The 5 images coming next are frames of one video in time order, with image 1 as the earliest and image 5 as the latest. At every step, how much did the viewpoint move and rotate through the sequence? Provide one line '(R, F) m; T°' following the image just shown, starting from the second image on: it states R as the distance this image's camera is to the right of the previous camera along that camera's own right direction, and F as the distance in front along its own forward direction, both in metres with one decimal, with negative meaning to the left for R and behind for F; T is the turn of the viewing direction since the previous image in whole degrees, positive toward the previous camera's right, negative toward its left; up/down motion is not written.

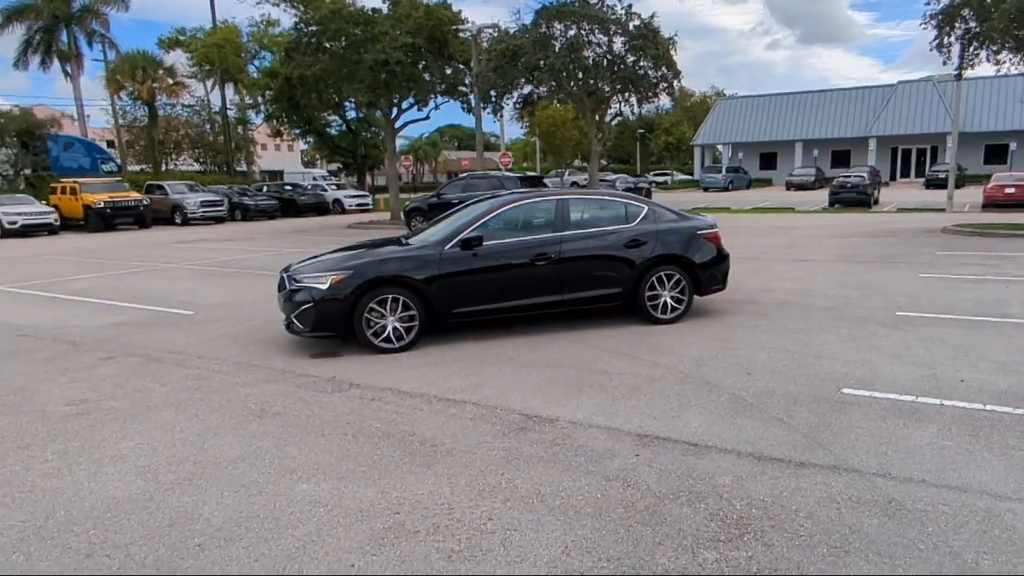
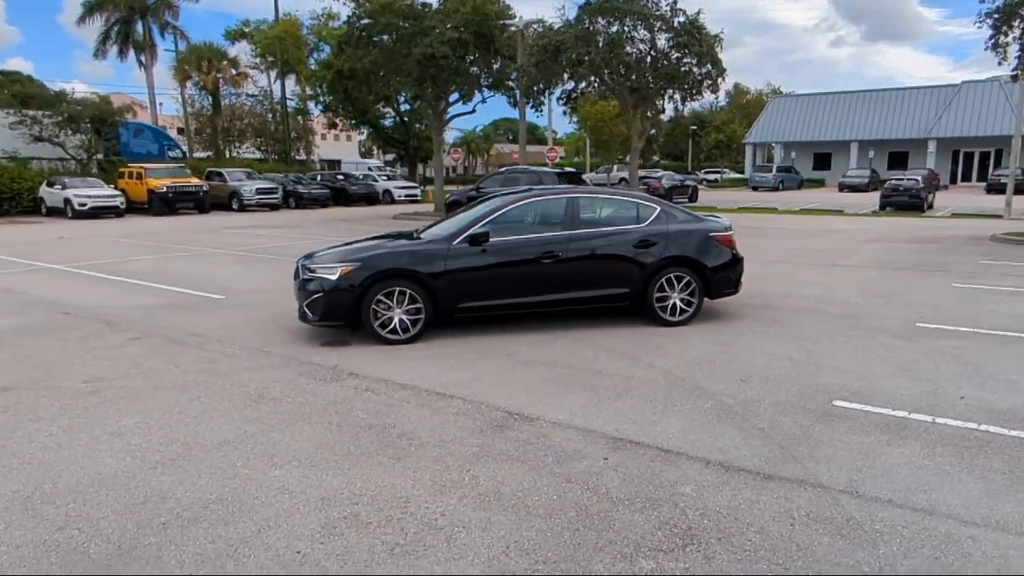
(+0.5, 0.0) m; -4°
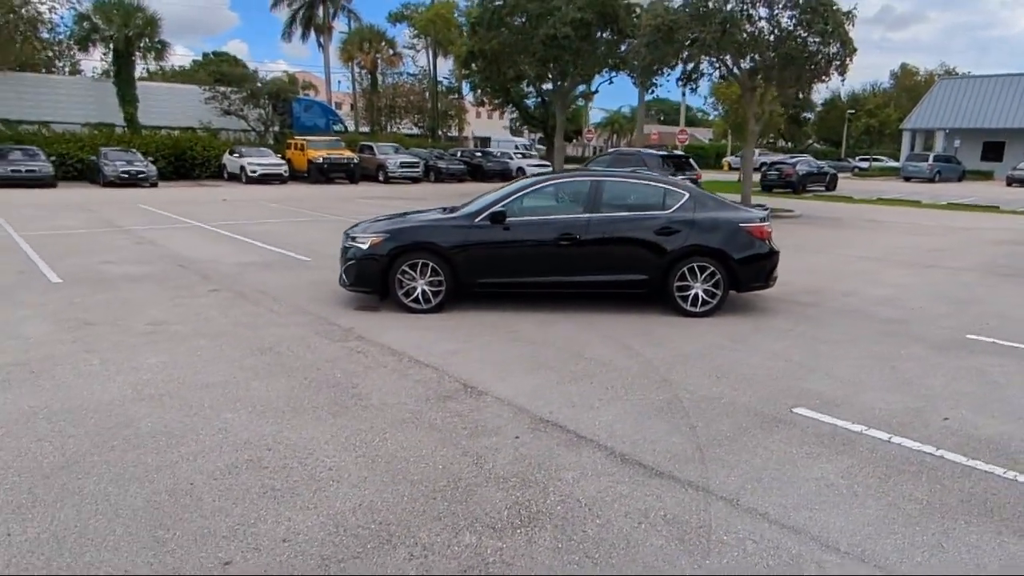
(+1.5, +0.1) m; -12°
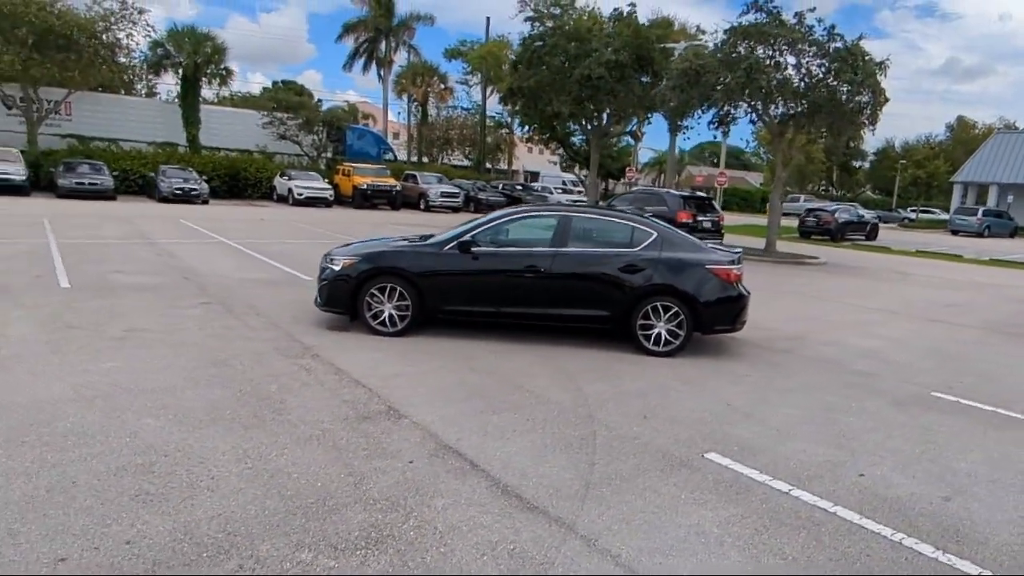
(+1.0, +0.1) m; -4°
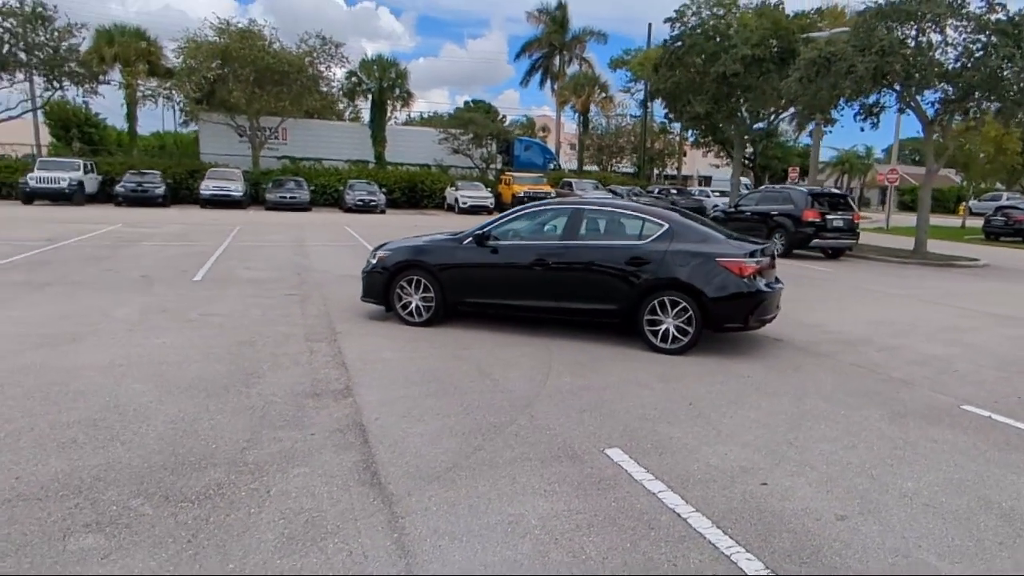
(+1.9, +0.3) m; -15°
